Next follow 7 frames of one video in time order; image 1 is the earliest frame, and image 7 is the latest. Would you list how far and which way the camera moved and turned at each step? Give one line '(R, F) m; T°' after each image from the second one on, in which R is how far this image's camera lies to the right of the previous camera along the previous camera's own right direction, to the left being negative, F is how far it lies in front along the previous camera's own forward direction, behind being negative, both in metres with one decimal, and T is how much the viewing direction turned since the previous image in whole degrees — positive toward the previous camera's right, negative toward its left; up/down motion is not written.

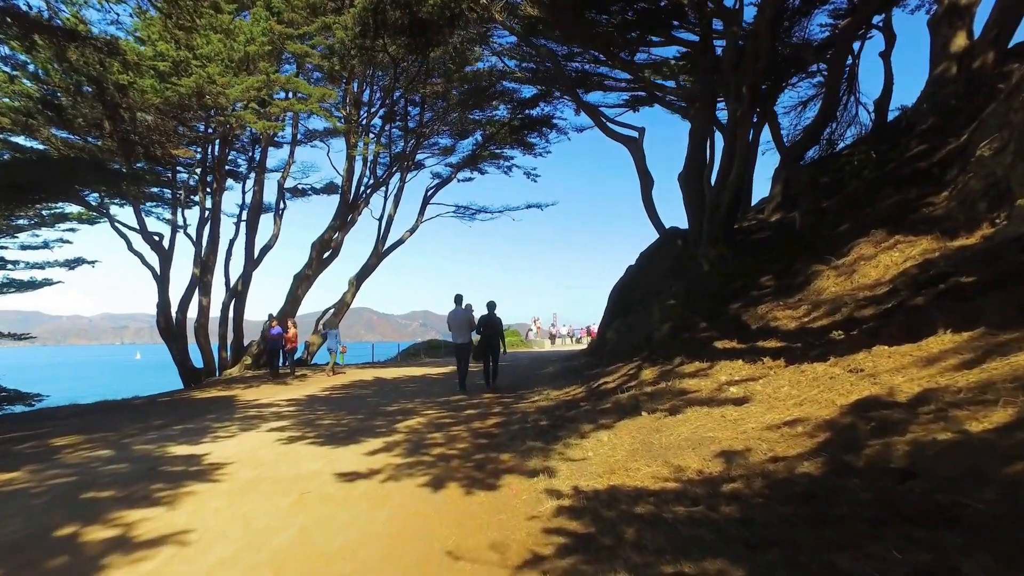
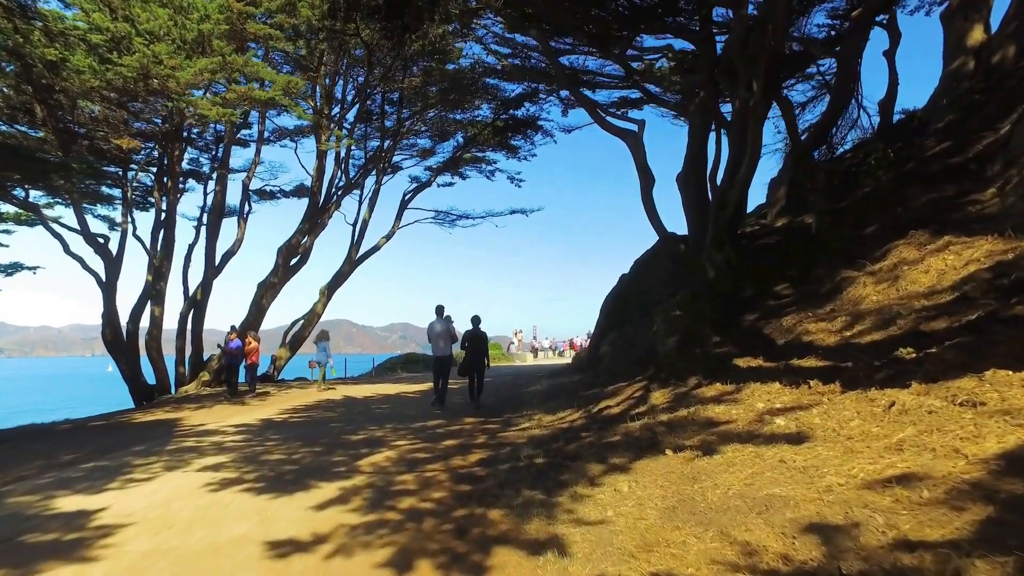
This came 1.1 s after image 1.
(-0.1, +1.4) m; +2°
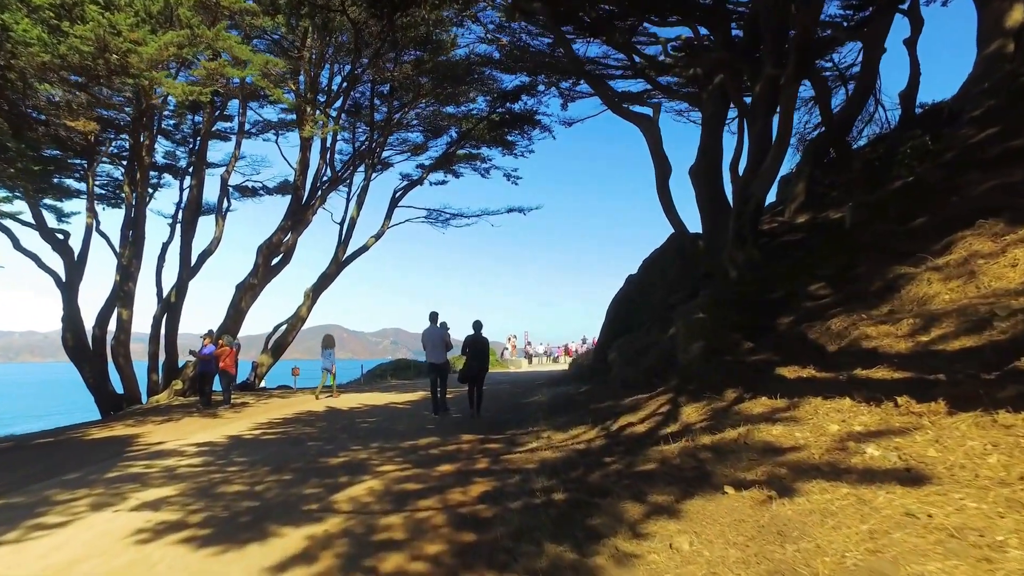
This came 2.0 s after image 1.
(-0.2, +1.2) m; +1°
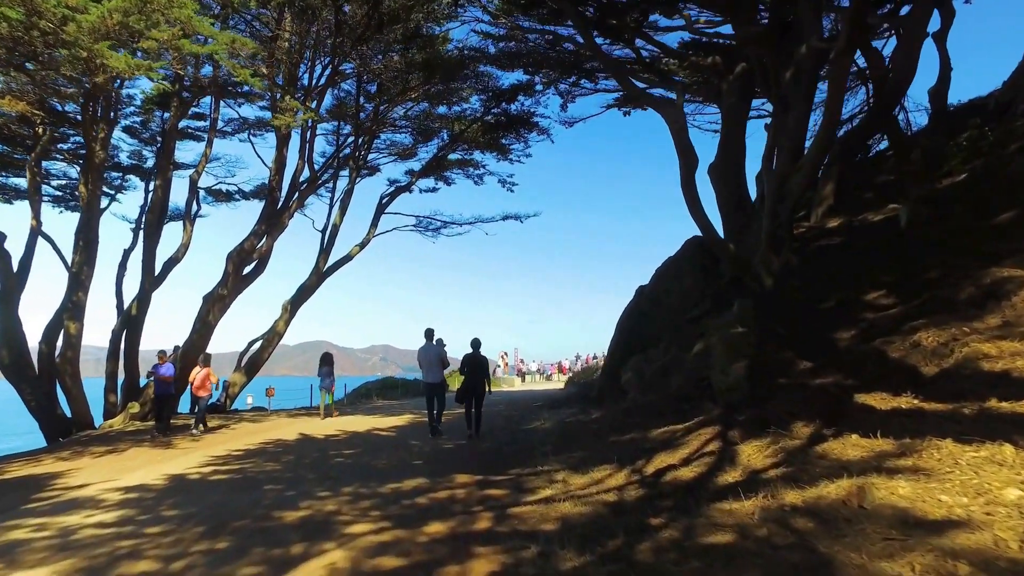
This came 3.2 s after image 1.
(-0.2, +1.6) m; +1°
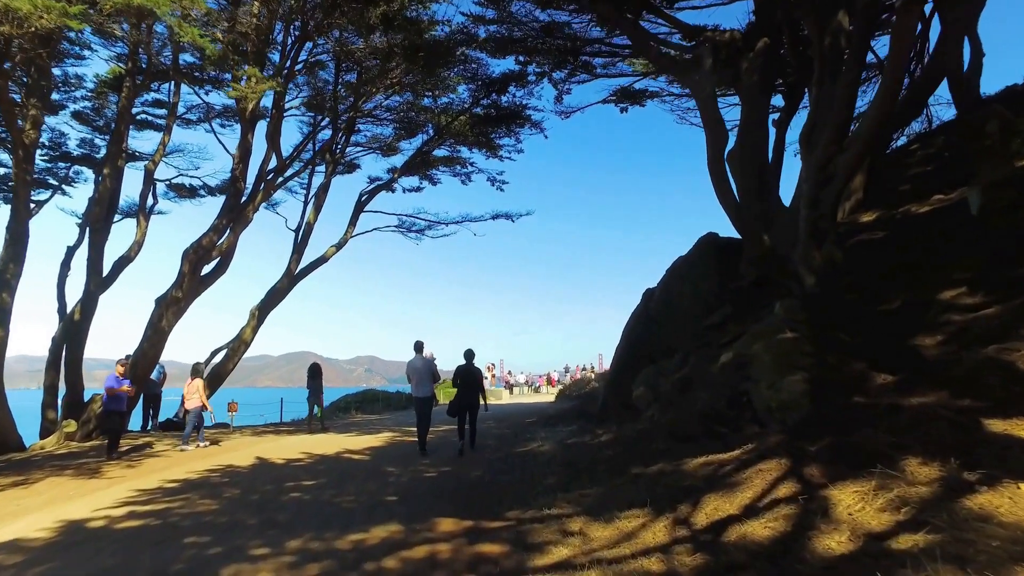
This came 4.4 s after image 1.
(-0.1, +1.6) m; +1°
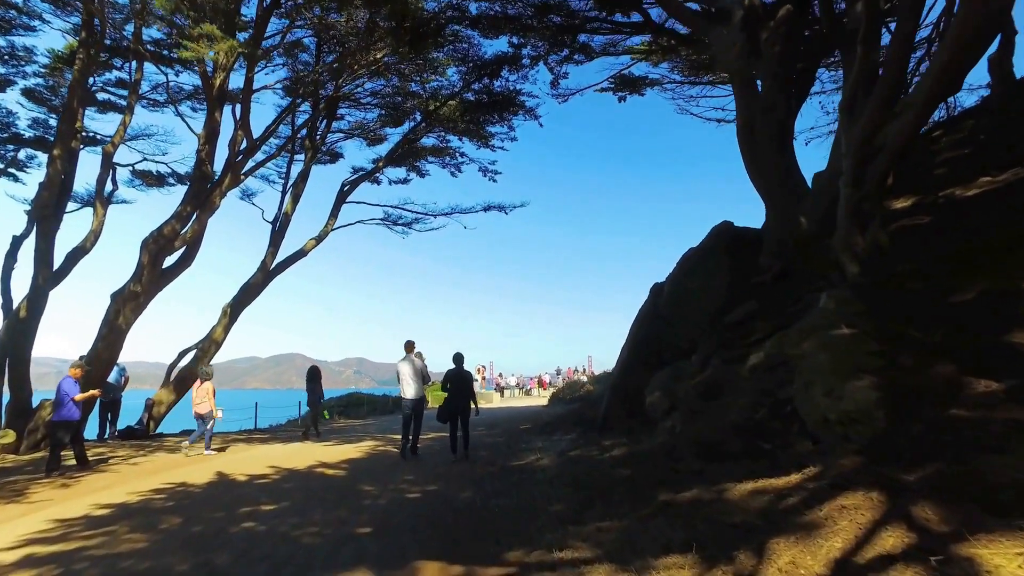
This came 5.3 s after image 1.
(-0.1, +1.3) m; +1°
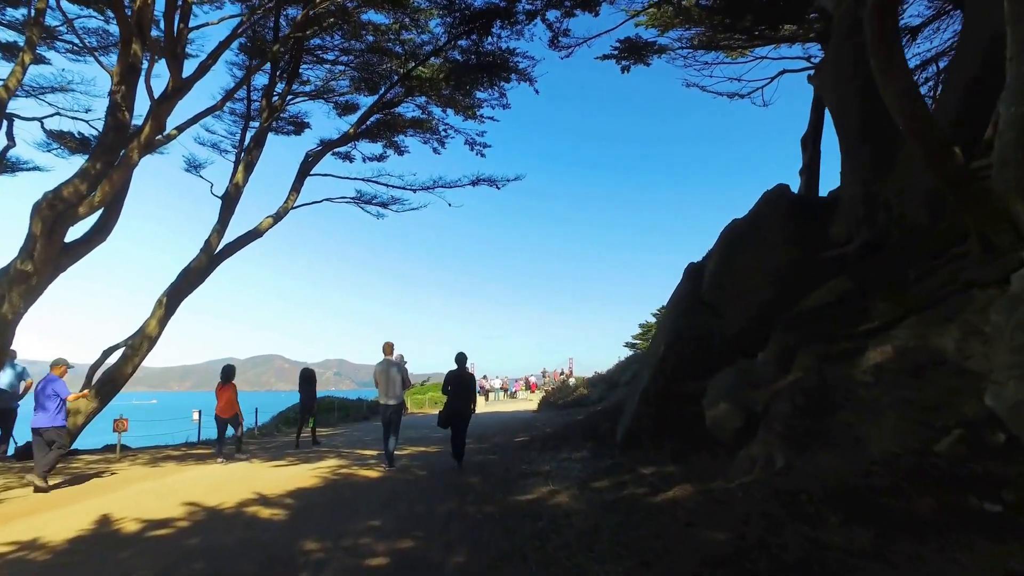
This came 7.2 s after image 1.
(-0.3, +2.6) m; +2°
